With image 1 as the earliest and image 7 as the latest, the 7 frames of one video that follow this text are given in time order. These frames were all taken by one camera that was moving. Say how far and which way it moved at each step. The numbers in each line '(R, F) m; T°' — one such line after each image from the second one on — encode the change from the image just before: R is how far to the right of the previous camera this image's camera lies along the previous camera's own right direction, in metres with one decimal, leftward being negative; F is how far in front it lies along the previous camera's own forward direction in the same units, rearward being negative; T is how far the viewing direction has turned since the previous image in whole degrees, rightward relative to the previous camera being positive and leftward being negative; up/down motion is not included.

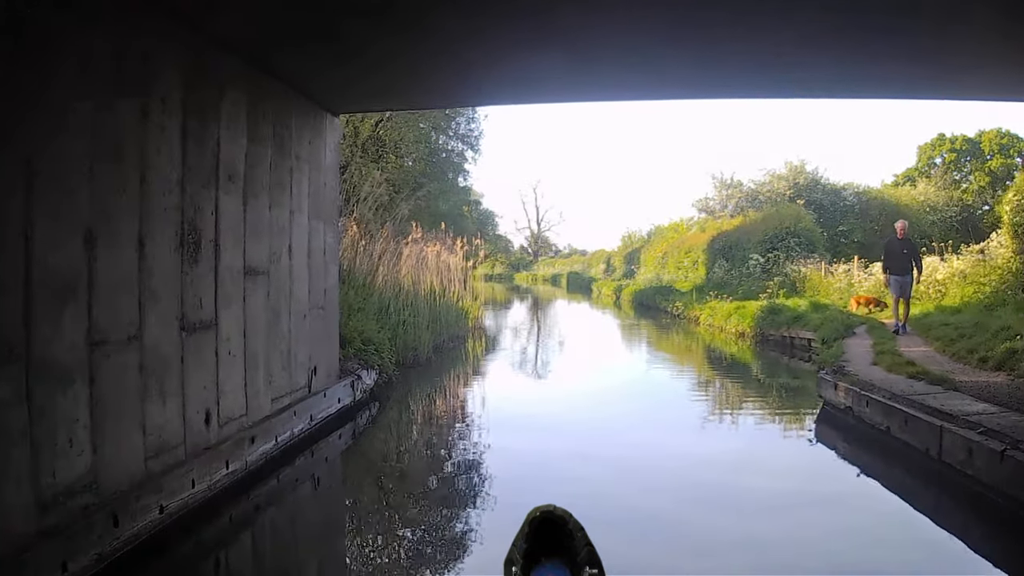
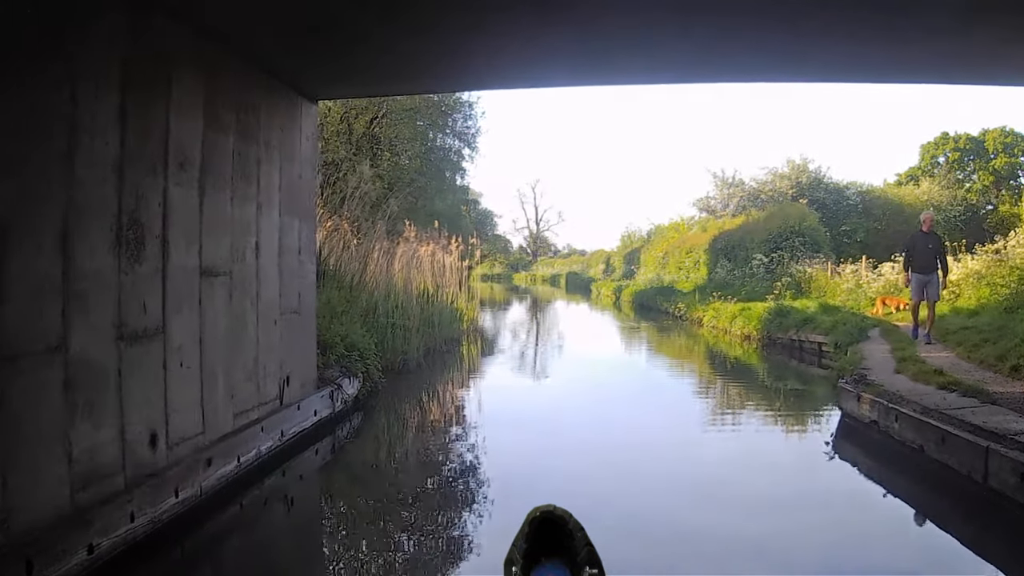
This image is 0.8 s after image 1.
(0.0, +0.4) m; 0°
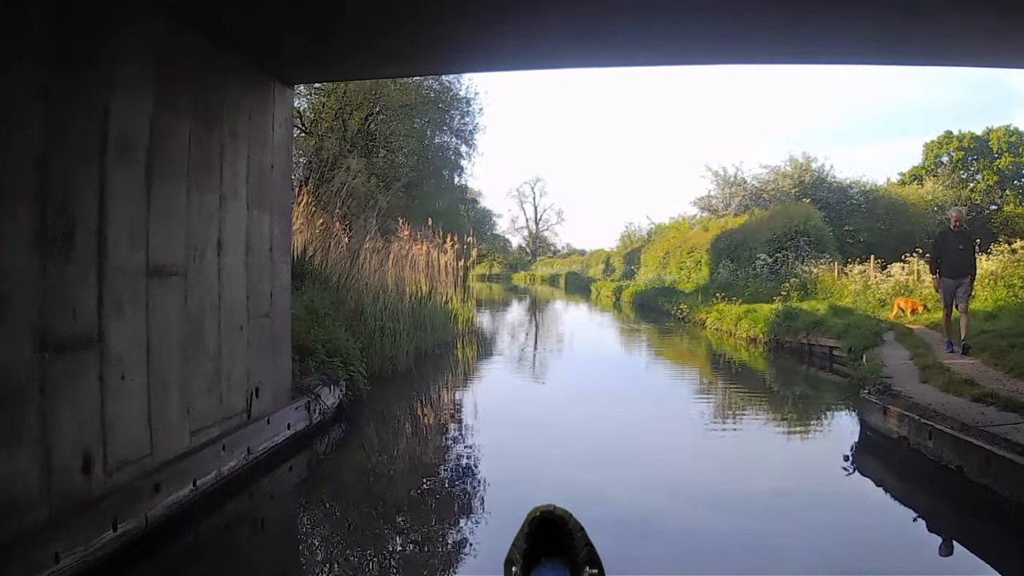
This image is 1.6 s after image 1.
(0.0, +0.4) m; 0°
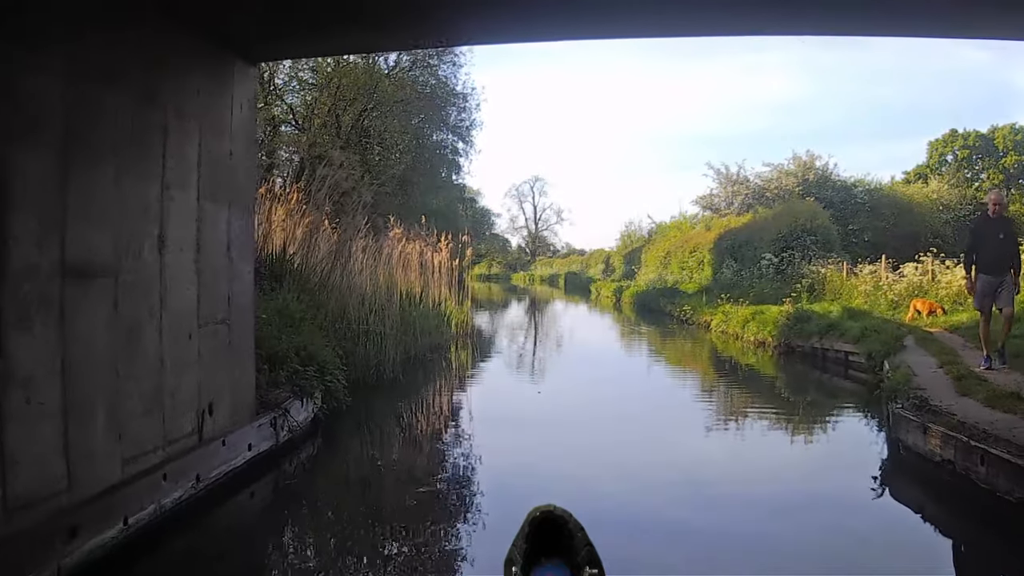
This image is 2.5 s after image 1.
(0.0, +0.5) m; 0°
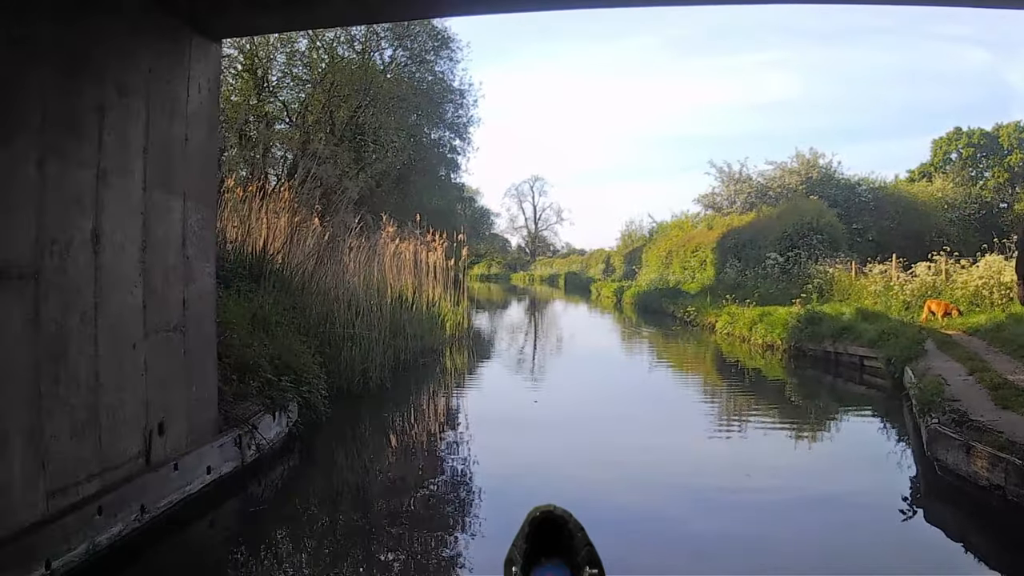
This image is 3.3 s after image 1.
(0.0, +0.4) m; 0°
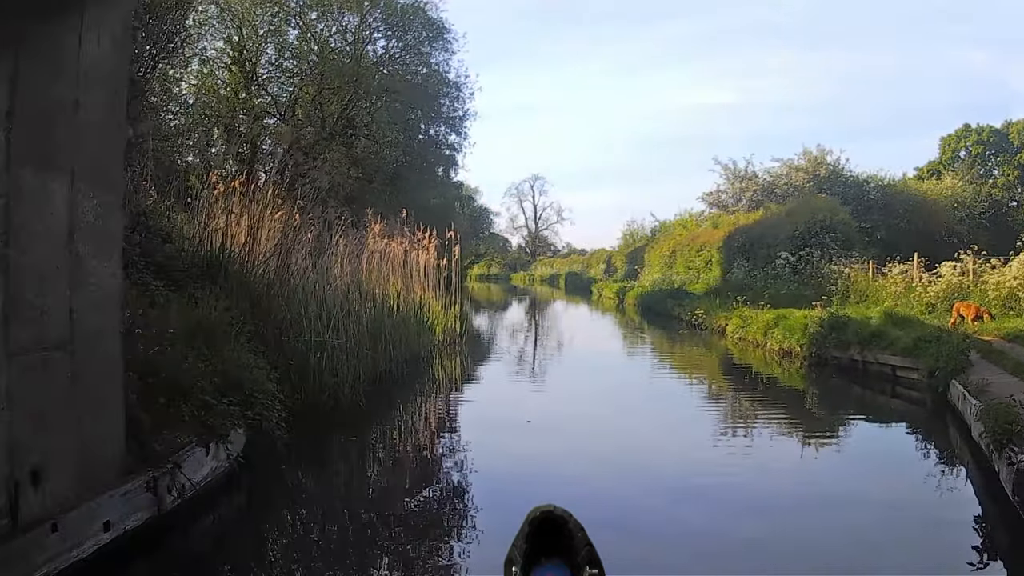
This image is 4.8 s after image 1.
(+0.1, +0.7) m; 0°
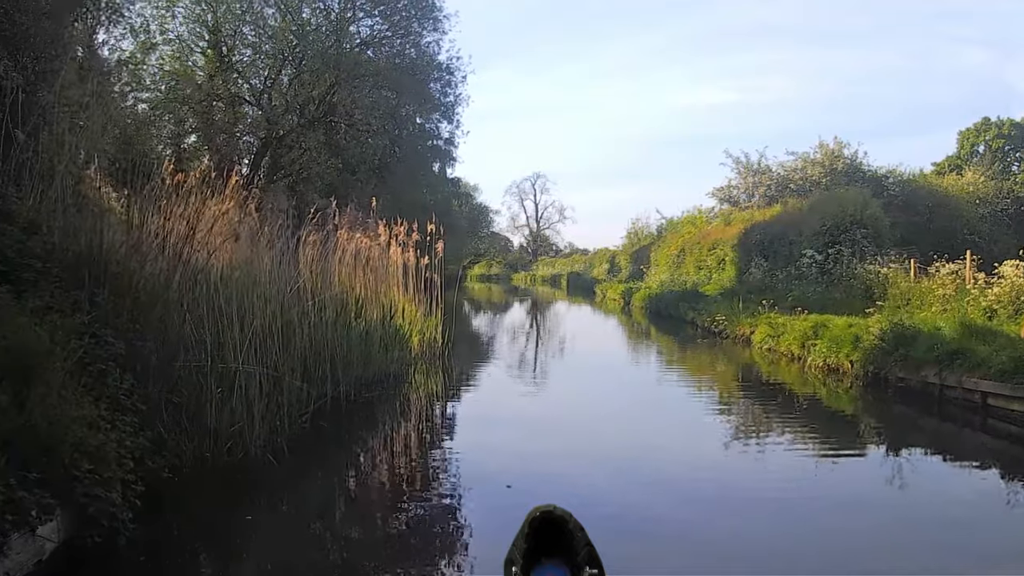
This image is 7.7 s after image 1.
(+0.1, +1.3) m; 0°
